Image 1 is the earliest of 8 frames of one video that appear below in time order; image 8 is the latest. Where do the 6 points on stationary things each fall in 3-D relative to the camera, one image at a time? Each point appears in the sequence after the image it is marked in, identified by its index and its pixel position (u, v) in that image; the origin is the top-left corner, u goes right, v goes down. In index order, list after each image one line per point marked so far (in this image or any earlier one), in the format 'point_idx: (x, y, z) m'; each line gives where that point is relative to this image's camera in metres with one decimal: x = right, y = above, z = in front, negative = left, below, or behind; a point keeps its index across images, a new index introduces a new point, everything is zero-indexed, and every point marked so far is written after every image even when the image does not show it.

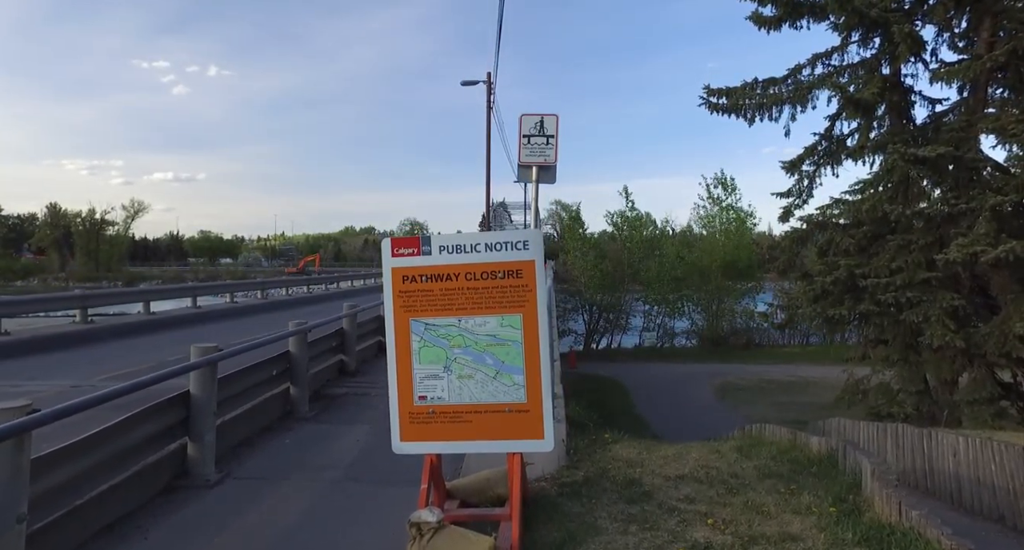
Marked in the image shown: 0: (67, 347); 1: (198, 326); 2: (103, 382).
0: (-5.8, -0.9, +8.5) m
1: (-5.4, -0.9, +11.4) m
2: (-3.9, -1.0, +6.3) m
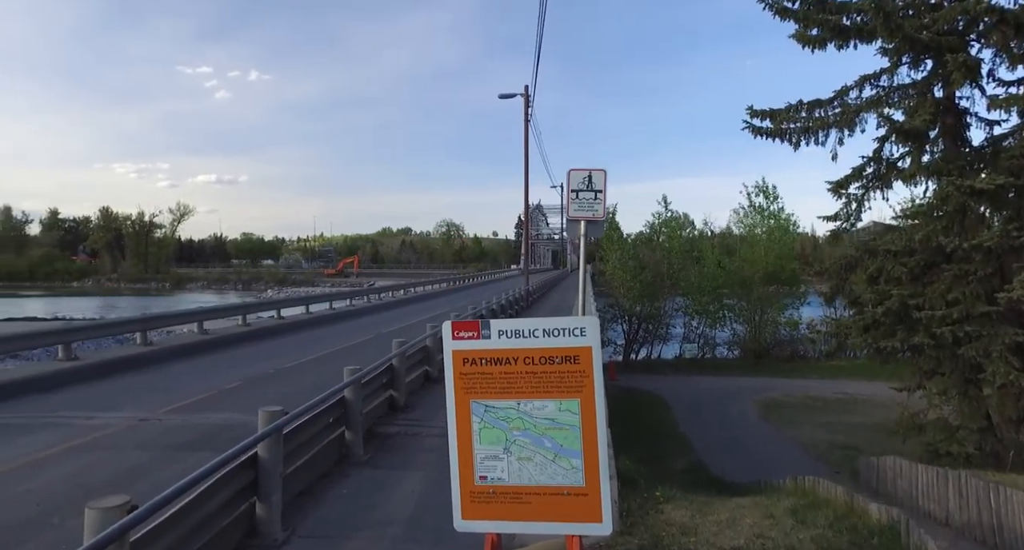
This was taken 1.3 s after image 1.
0: (-5.2, -1.3, +8.8) m
1: (-4.7, -1.3, +11.7) m
2: (-3.4, -1.4, +6.5) m
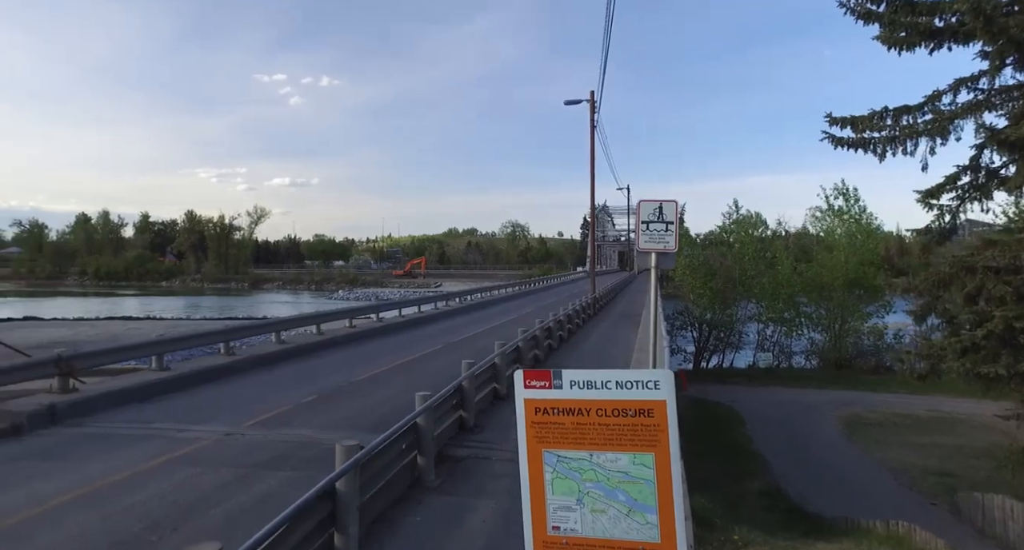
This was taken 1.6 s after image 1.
0: (-4.2, -1.5, +9.3) m
1: (-3.5, -1.5, +12.1) m
2: (-2.7, -1.6, +6.8) m
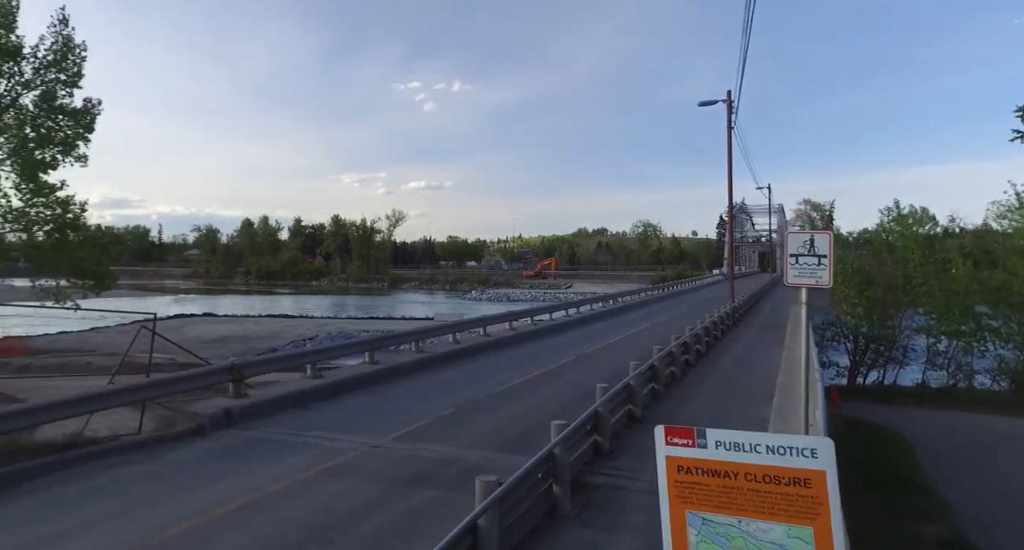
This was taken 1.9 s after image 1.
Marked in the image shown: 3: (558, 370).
0: (-2.3, -1.8, +9.9) m
1: (-1.0, -1.7, +12.5) m
2: (-1.3, -1.9, +7.2) m
3: (+0.9, -1.8, +12.4) m
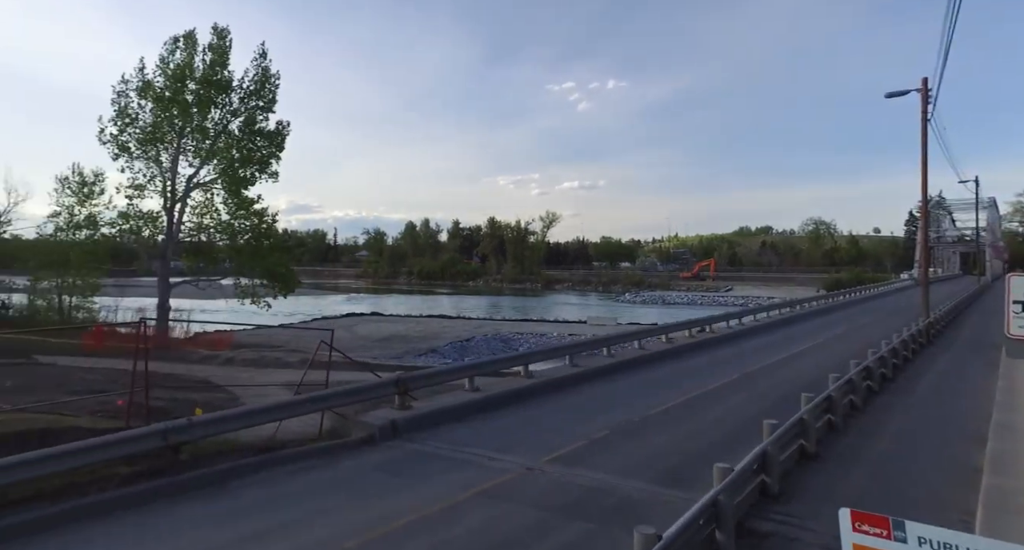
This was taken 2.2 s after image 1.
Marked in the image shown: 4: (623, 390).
0: (+0.1, -2.0, +10.1) m
1: (+2.0, -2.0, +12.3) m
2: (+0.4, -2.1, +7.2) m
3: (+3.7, -2.1, +11.8) m
4: (+1.9, -2.0, +11.5) m
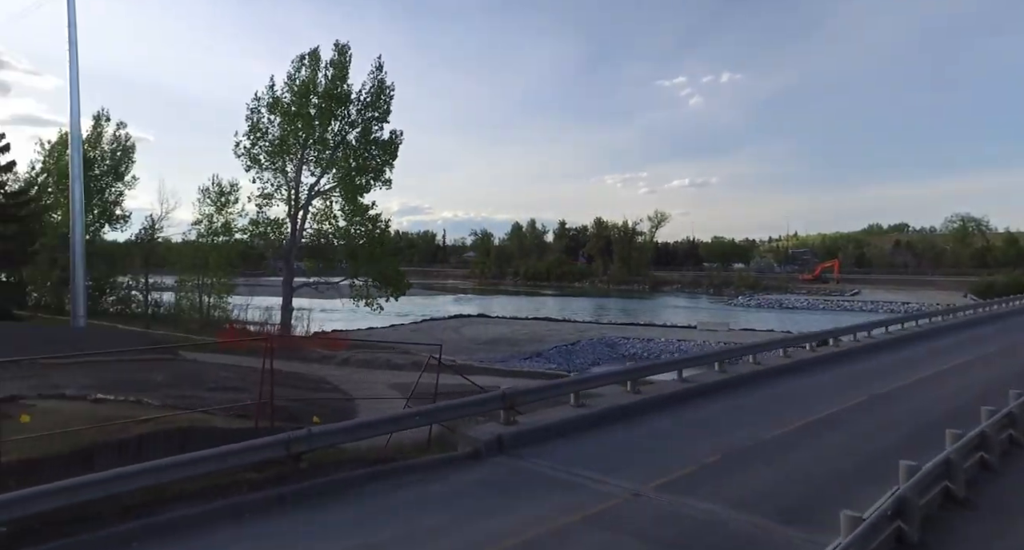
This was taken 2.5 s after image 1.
0: (+1.7, -2.2, +9.8) m
1: (+3.9, -2.2, +11.7) m
2: (+1.6, -2.3, +7.0) m
3: (+5.5, -2.3, +10.9) m
4: (+3.7, -2.2, +10.9) m
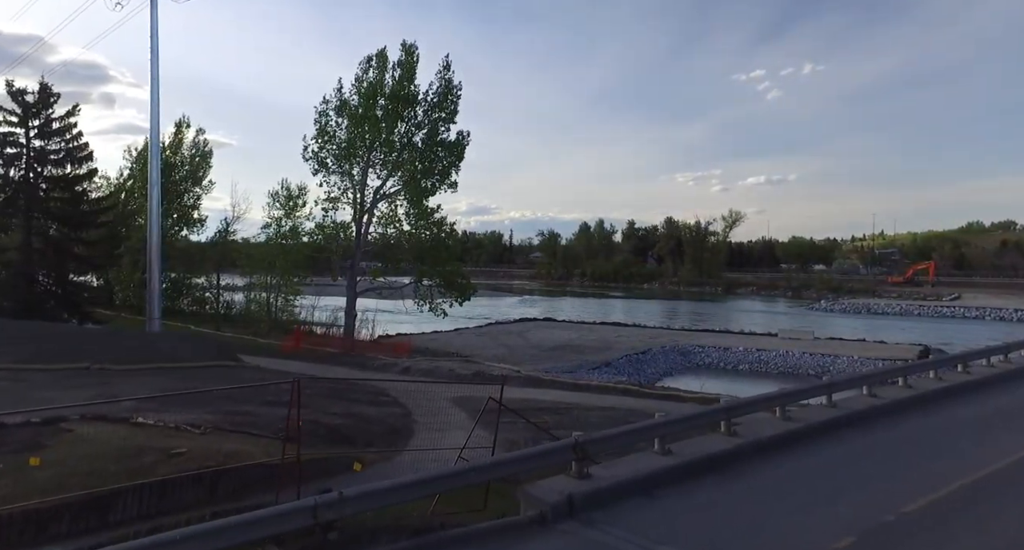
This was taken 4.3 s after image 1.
0: (+2.6, -2.5, +8.2) m
1: (+5.0, -2.5, +9.9) m
2: (+2.2, -2.6, +5.4) m
3: (+6.5, -2.6, +8.9) m
4: (+4.8, -2.5, +9.1) m
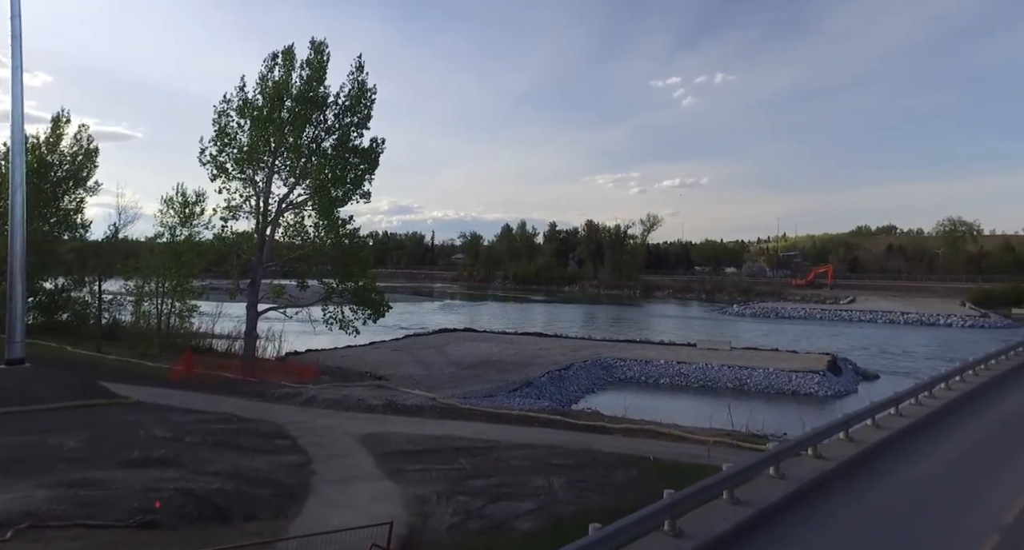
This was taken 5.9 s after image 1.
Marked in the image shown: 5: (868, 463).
0: (+1.6, -3.3, +6.7) m
1: (+3.8, -3.3, +8.6) m
2: (+1.5, -3.4, +3.8) m
3: (+5.4, -3.4, +7.8) m
4: (+3.6, -3.3, +7.8) m
5: (+6.0, -3.2, +11.4) m
